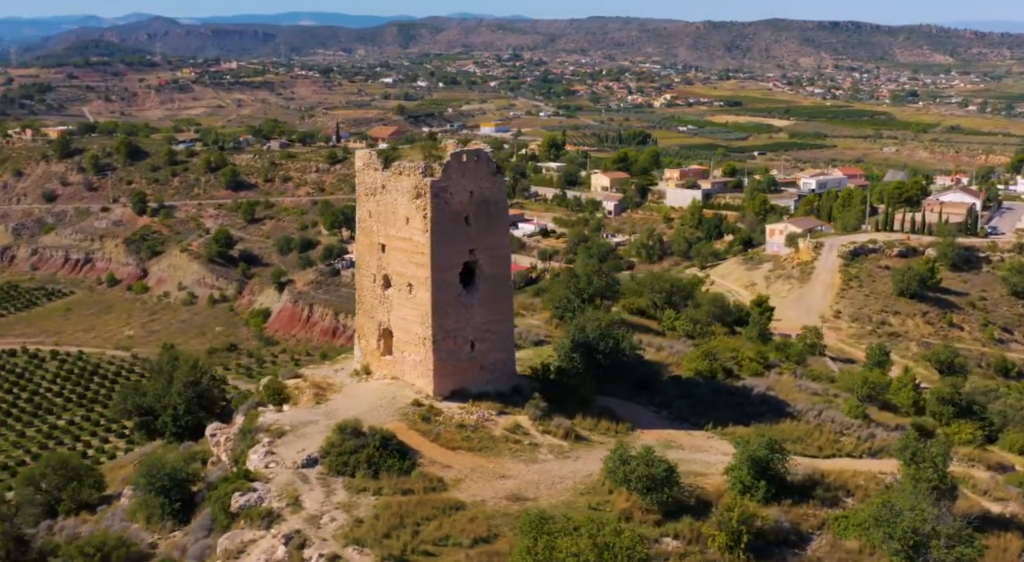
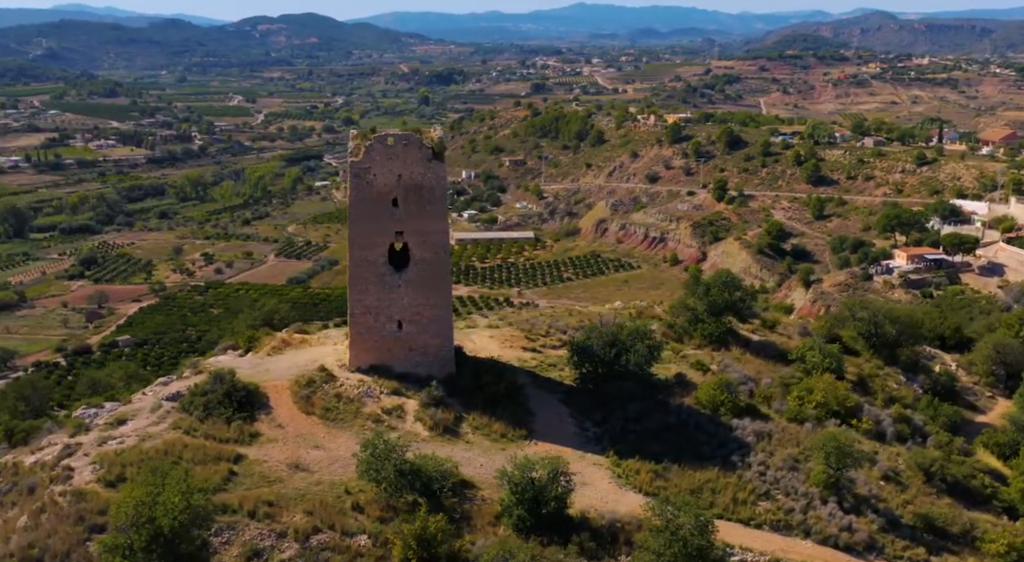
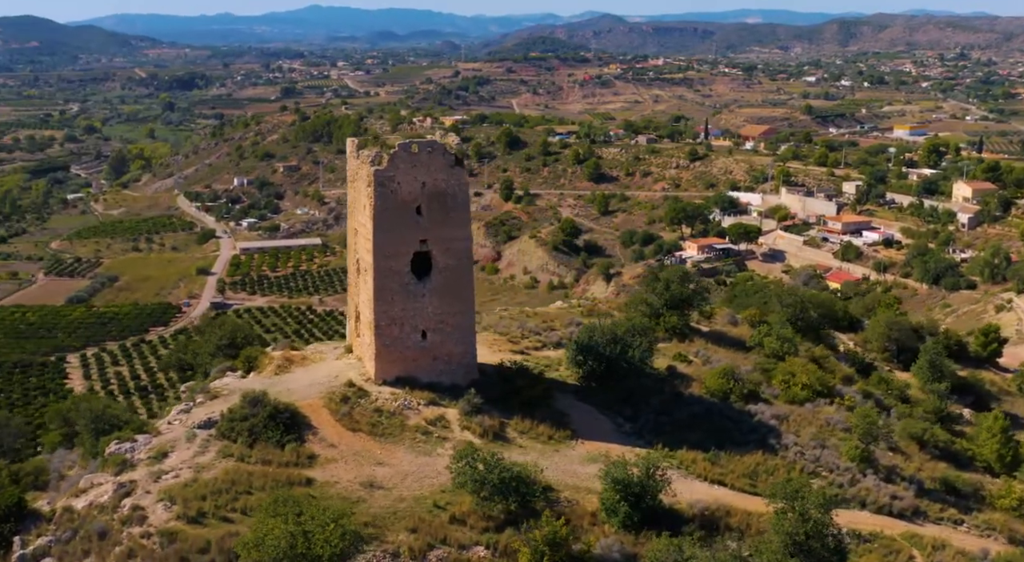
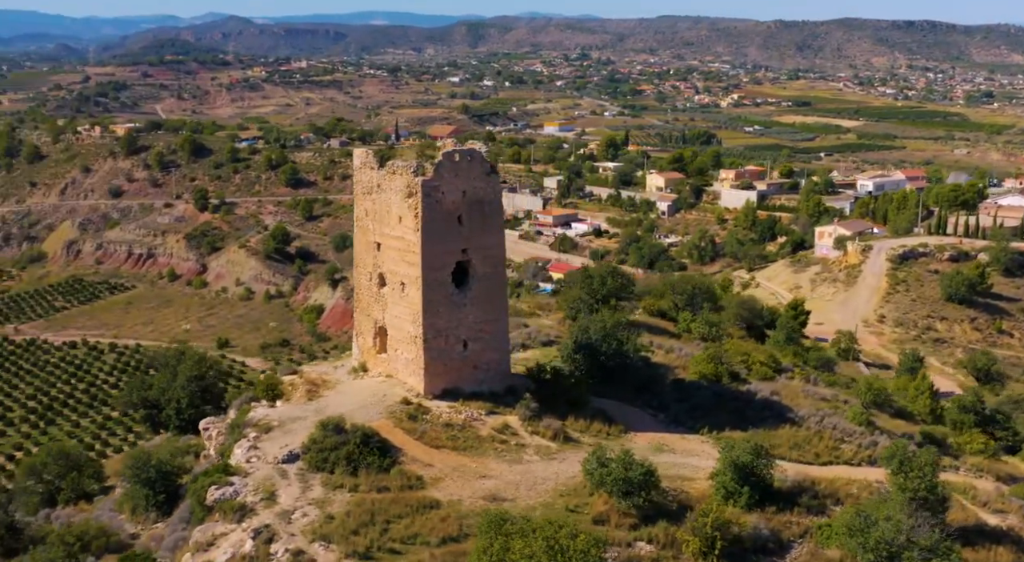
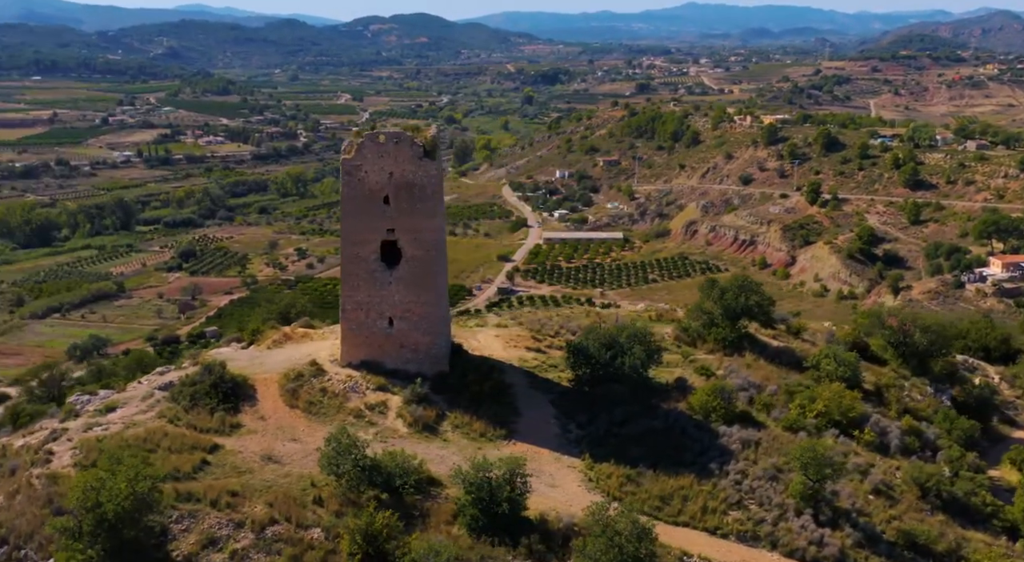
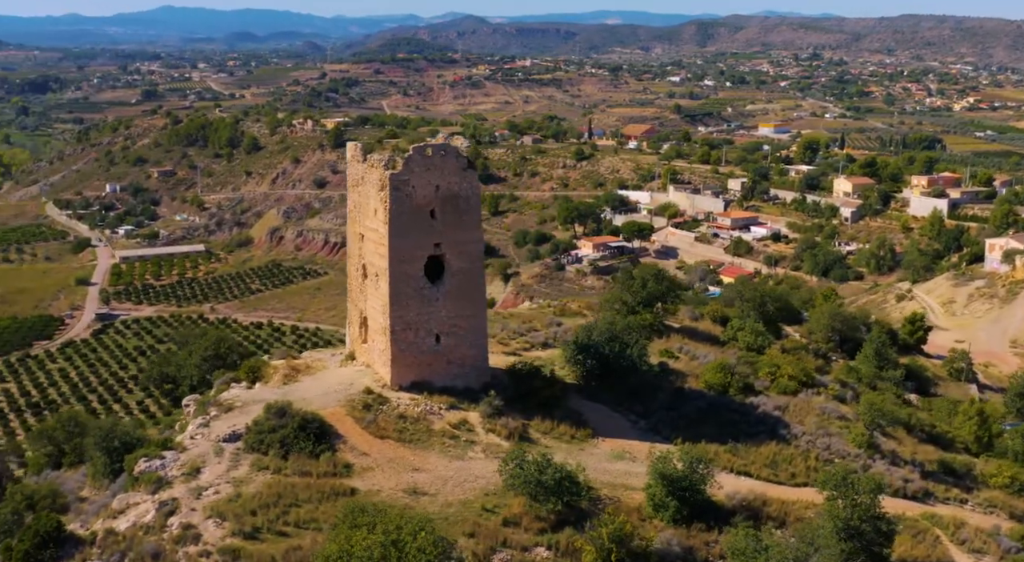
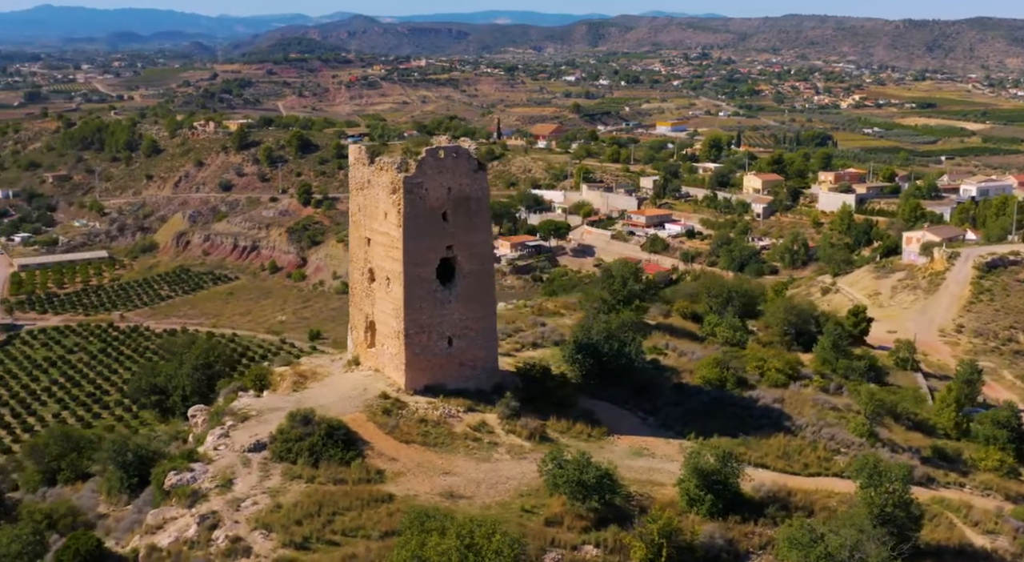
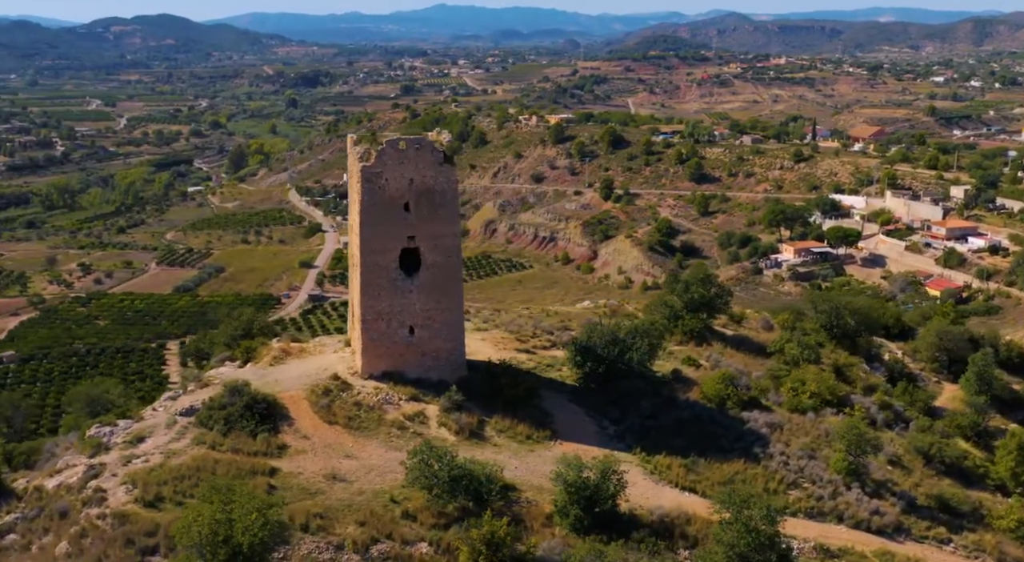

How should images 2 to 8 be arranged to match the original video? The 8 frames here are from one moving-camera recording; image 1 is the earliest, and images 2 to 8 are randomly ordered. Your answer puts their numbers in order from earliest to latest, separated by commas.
4, 7, 6, 3, 8, 2, 5
